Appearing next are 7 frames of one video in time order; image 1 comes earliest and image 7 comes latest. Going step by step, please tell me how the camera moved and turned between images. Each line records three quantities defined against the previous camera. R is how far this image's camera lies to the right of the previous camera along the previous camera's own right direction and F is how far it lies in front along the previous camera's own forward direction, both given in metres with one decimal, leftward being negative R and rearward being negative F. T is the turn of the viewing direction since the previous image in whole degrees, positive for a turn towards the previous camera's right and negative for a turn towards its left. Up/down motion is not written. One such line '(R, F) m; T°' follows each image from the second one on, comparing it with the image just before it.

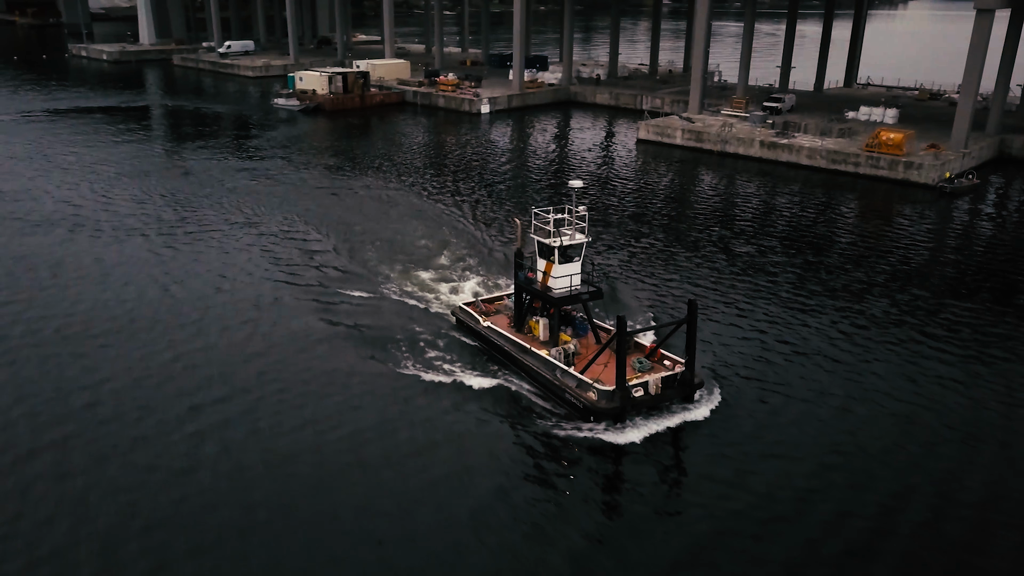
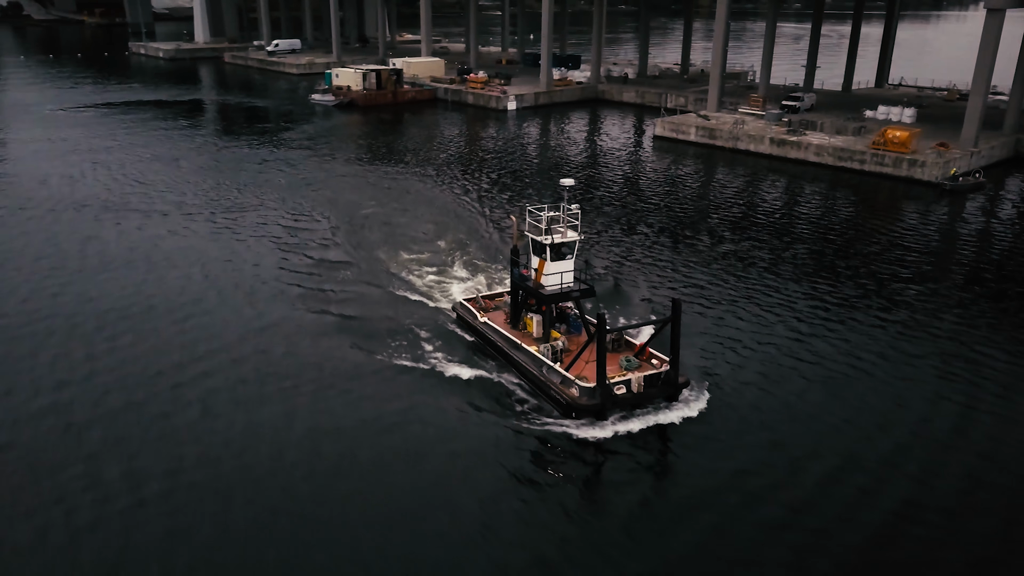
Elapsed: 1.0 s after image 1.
(+3.2, -1.5) m; -4°
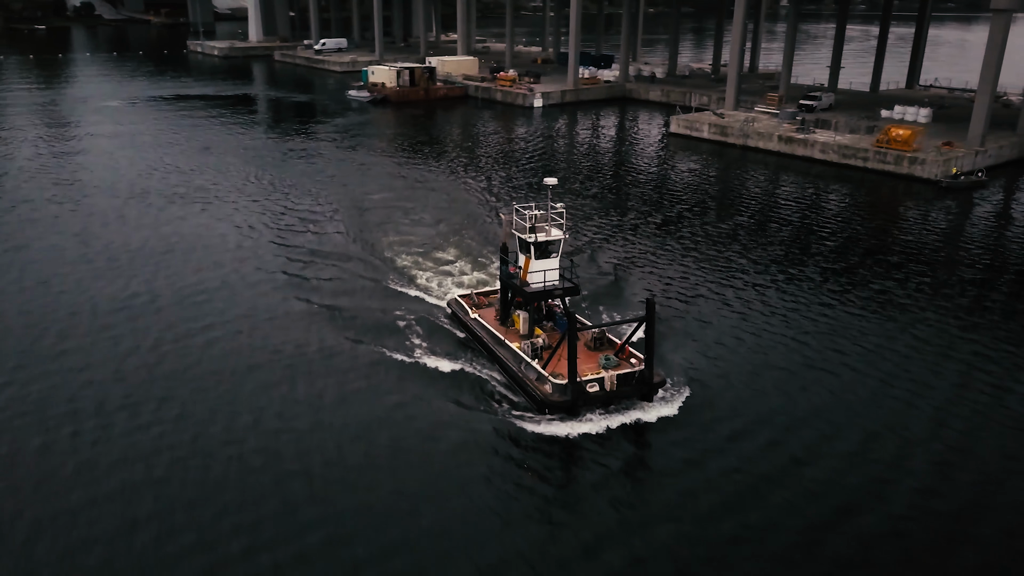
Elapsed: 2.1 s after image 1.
(+3.5, -1.7) m; -4°
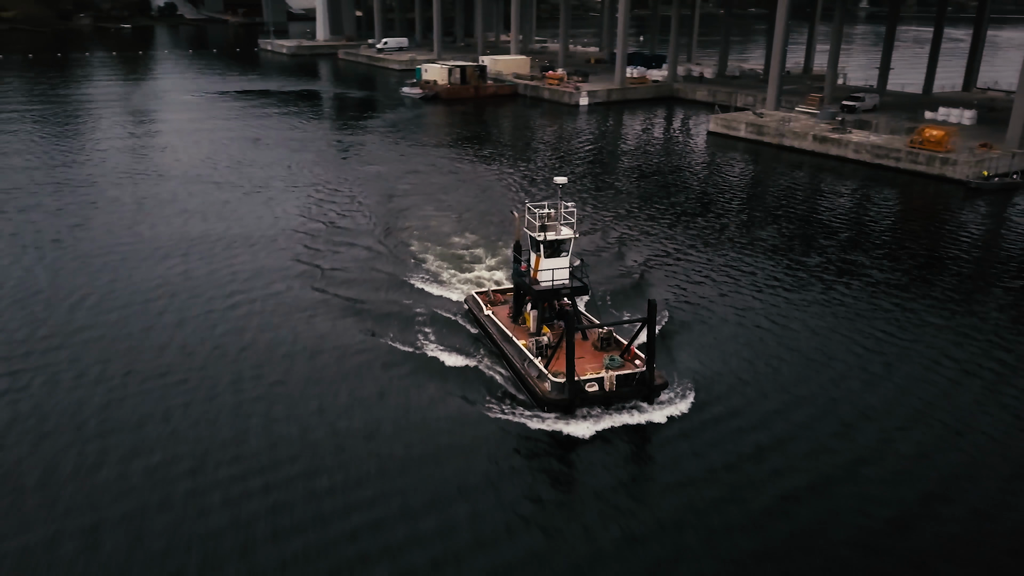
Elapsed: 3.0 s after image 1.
(+2.8, -1.2) m; -5°
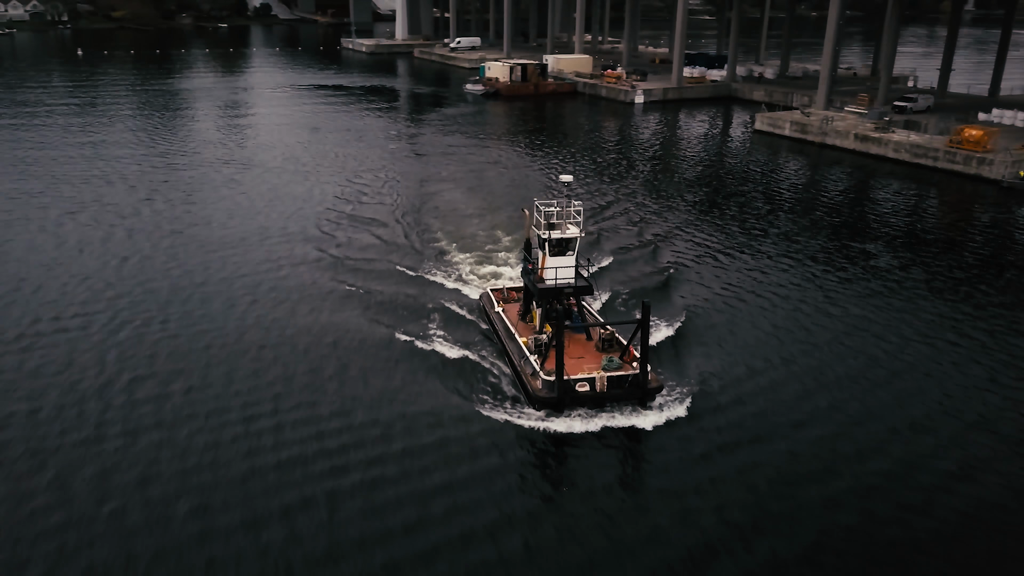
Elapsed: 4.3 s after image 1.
(+3.6, -1.5) m; -6°
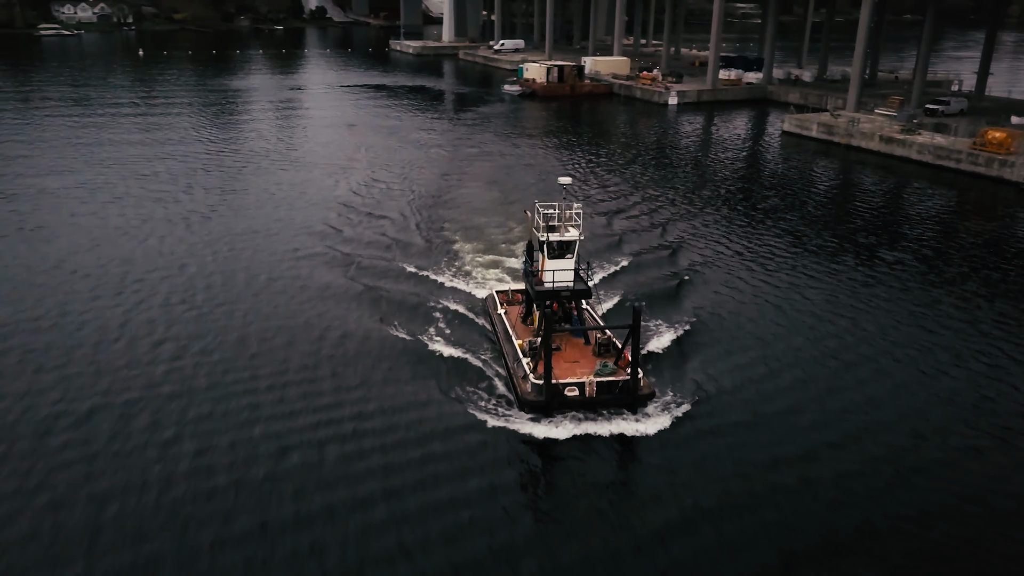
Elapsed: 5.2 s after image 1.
(+2.2, -1.1) m; -4°
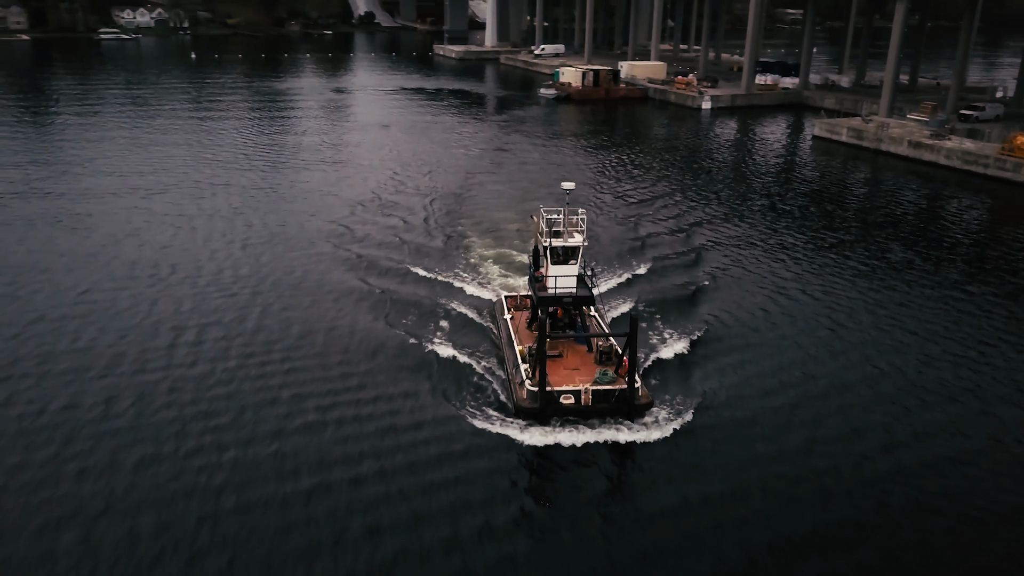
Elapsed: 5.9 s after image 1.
(+1.7, -0.8) m; -3°
